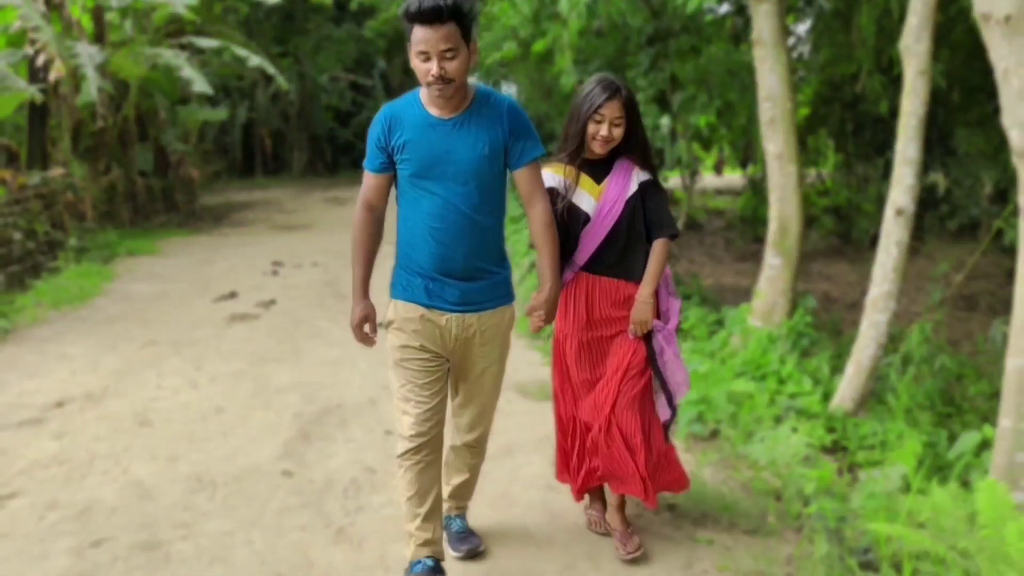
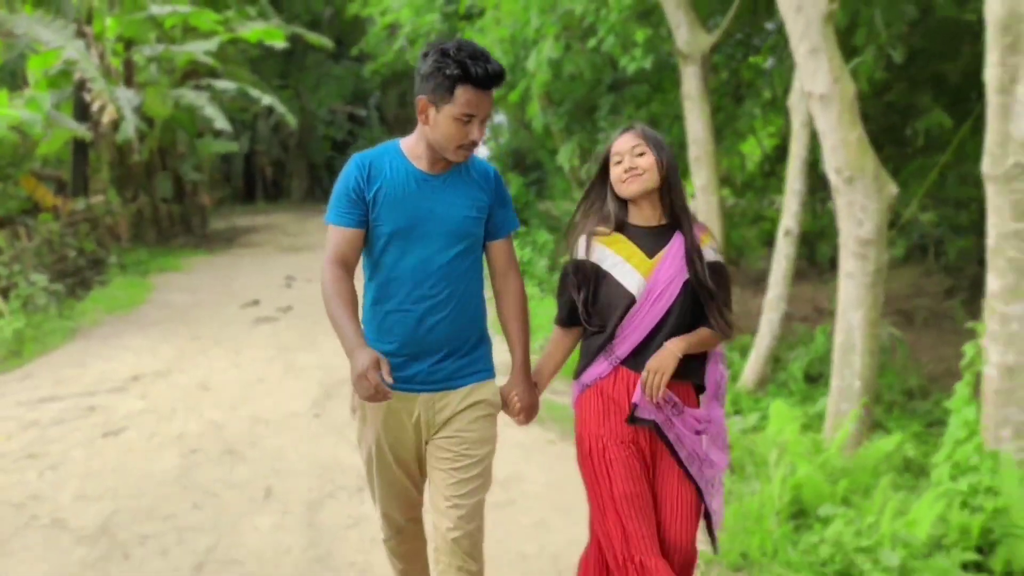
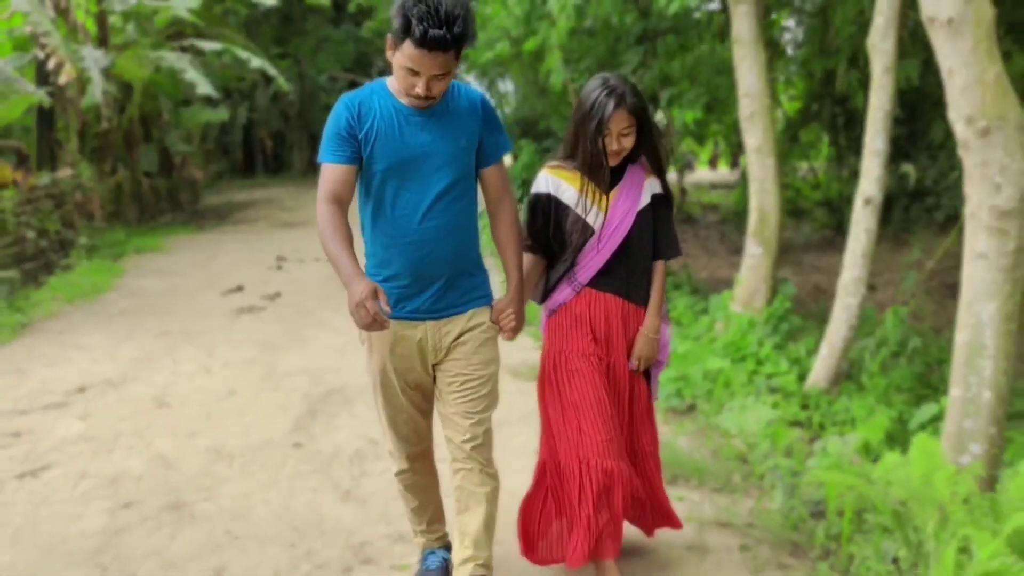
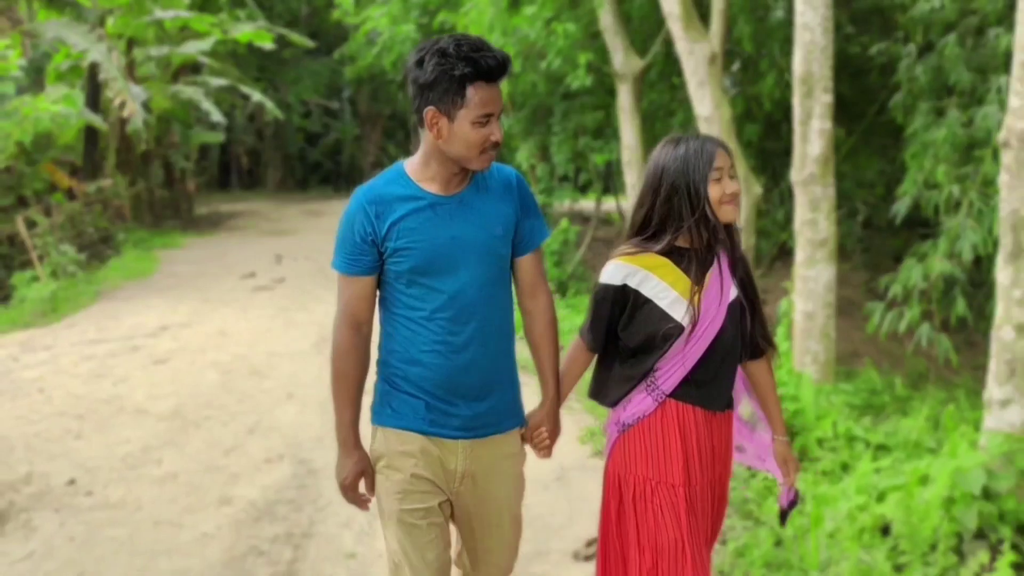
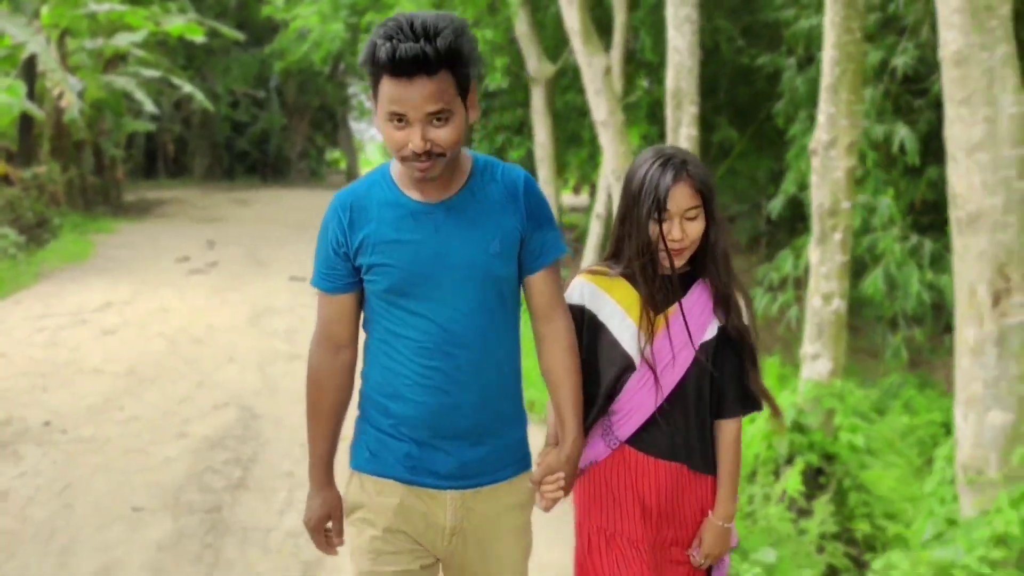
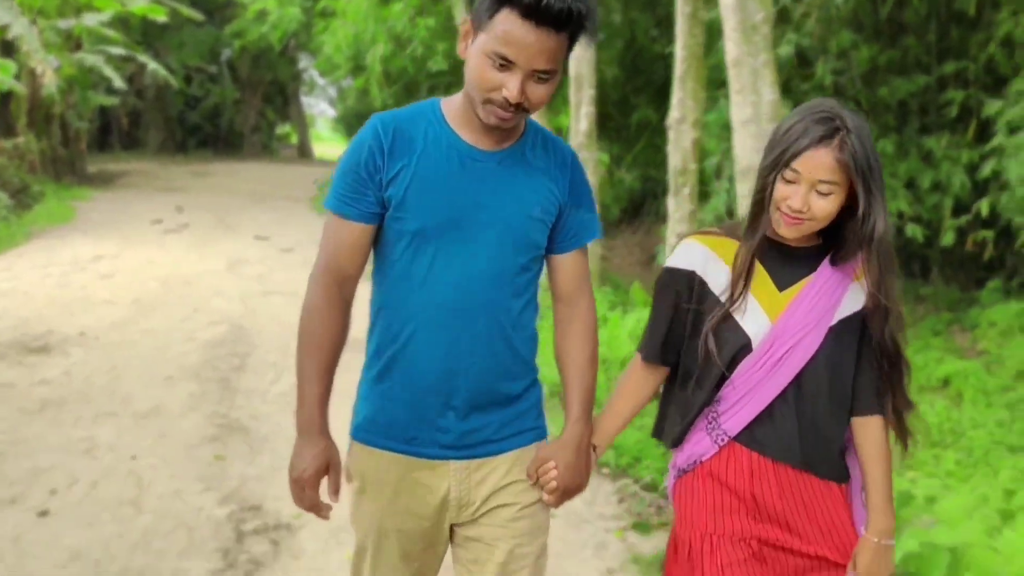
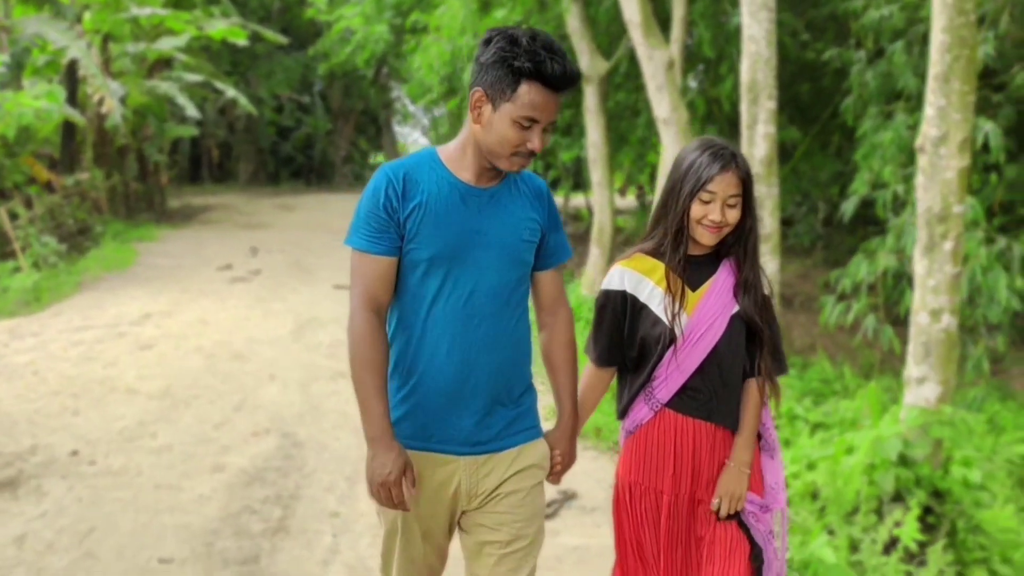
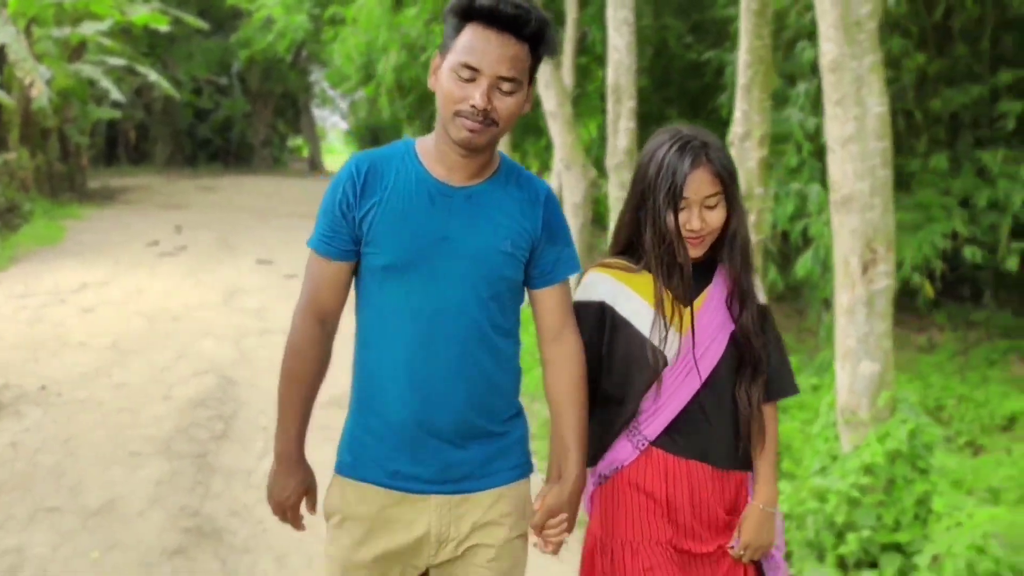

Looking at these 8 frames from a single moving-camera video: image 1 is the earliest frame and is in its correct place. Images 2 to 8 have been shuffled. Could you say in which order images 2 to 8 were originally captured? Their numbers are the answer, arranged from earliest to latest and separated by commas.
3, 2, 4, 7, 5, 8, 6
